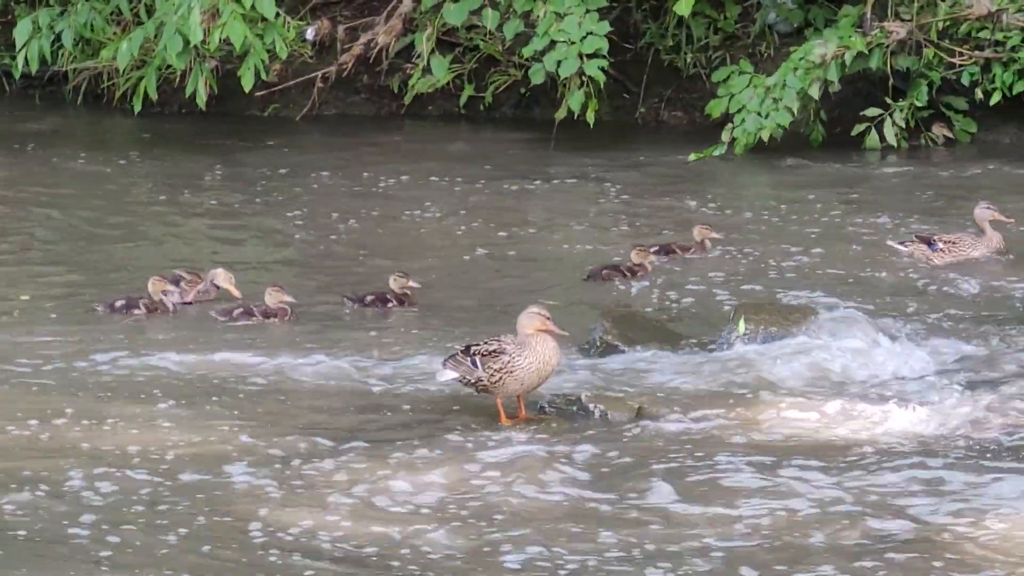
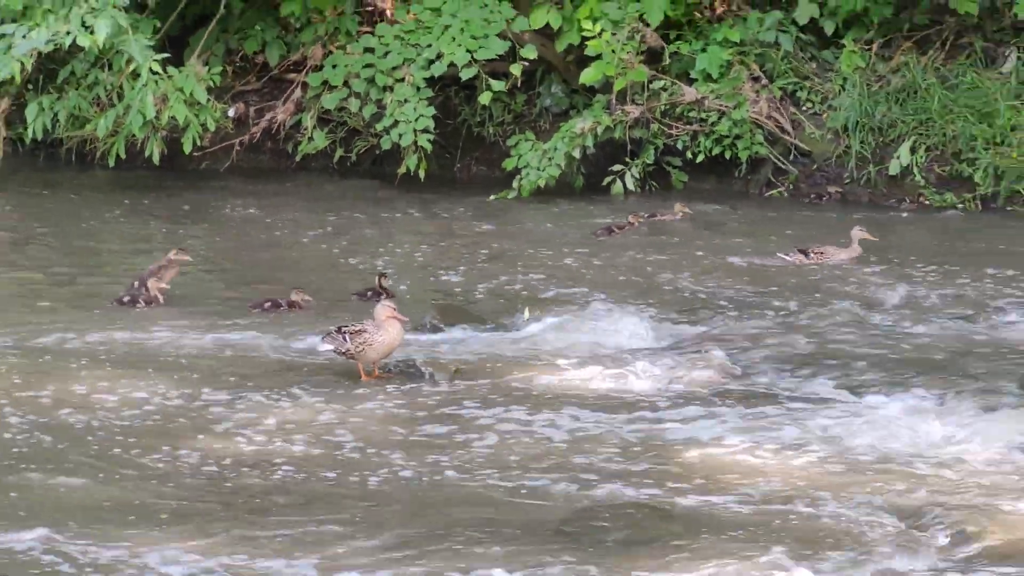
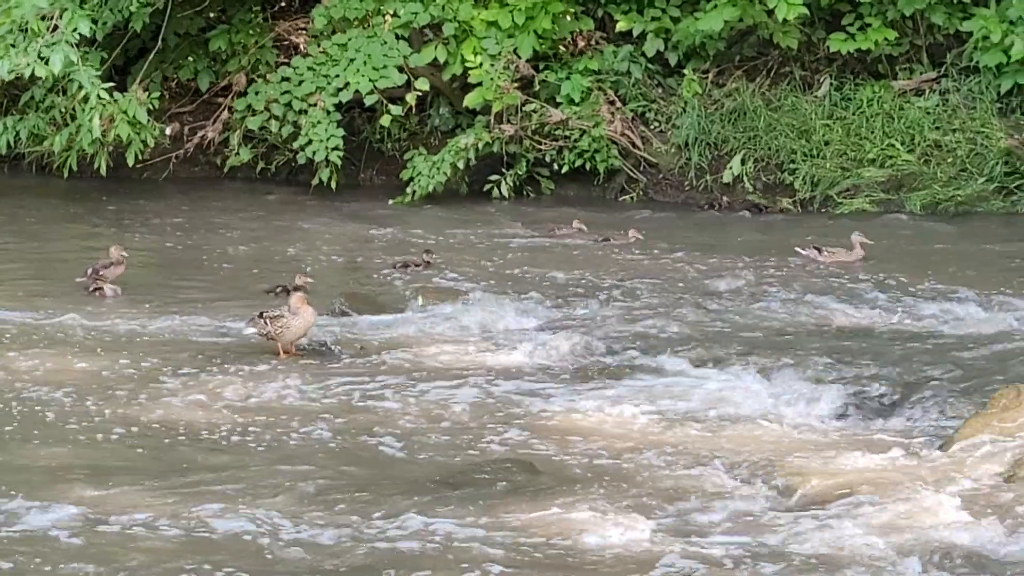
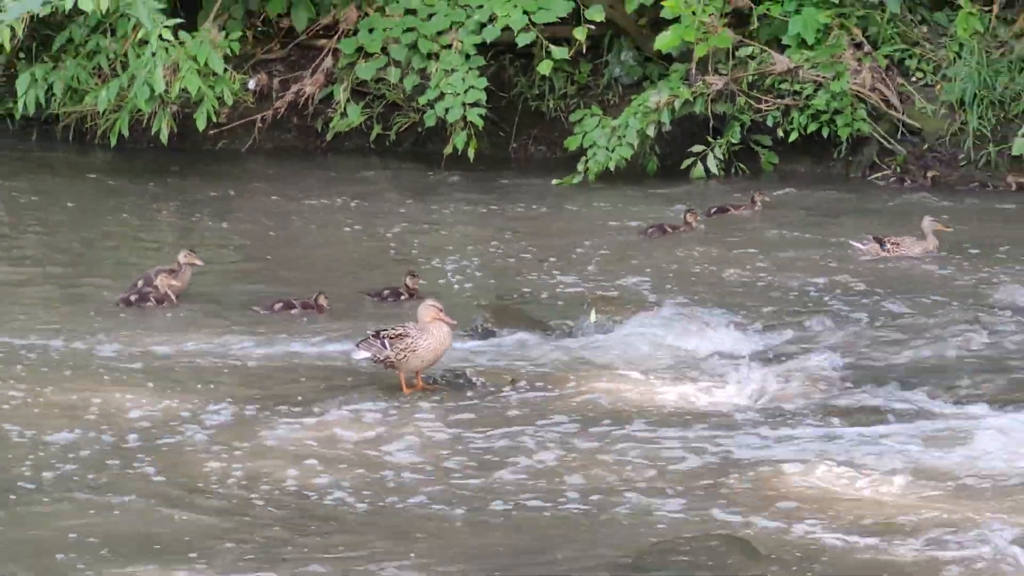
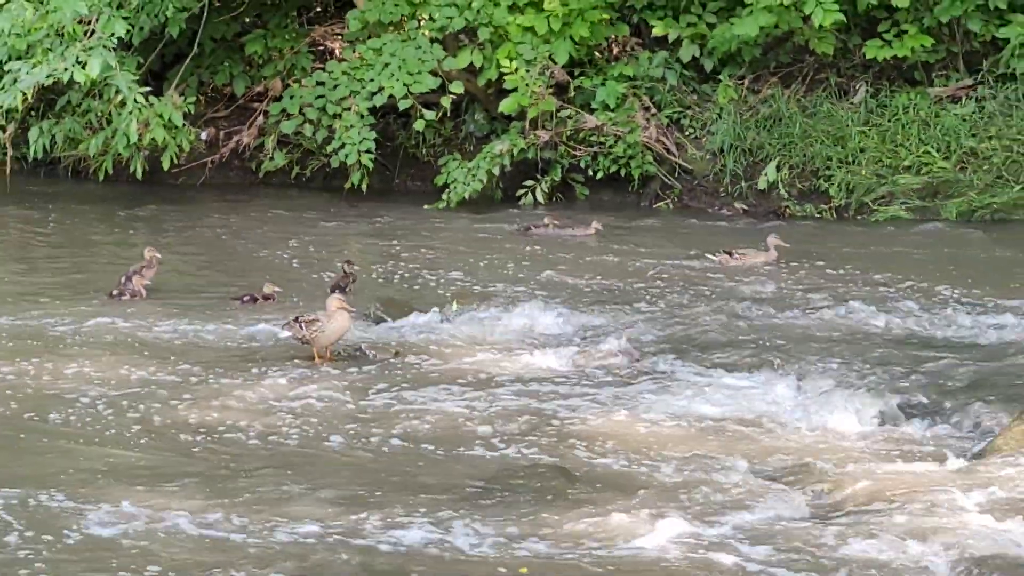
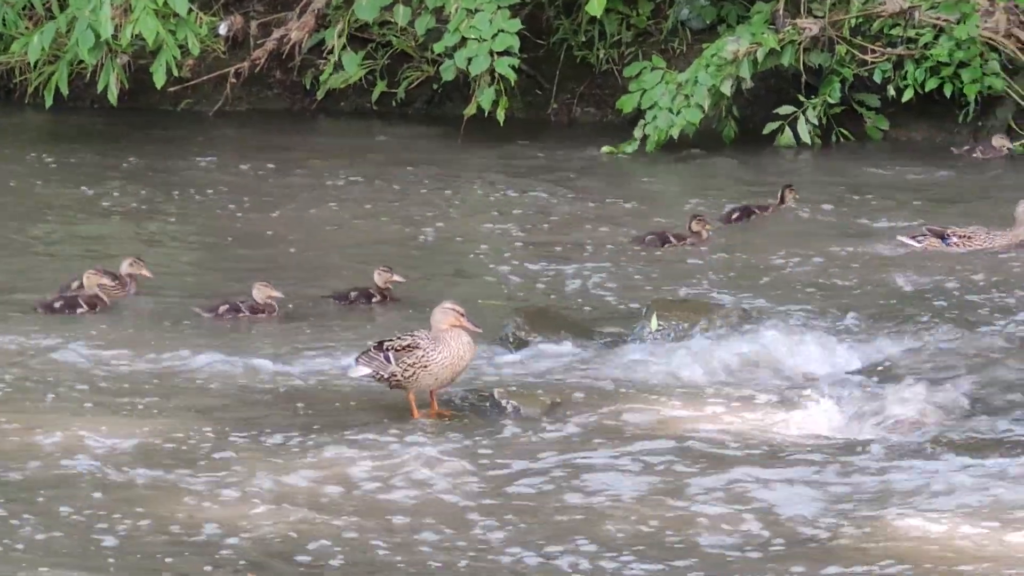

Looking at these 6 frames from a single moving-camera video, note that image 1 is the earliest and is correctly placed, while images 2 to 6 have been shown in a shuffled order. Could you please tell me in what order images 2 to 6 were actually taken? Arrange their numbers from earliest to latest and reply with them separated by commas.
6, 4, 2, 5, 3
